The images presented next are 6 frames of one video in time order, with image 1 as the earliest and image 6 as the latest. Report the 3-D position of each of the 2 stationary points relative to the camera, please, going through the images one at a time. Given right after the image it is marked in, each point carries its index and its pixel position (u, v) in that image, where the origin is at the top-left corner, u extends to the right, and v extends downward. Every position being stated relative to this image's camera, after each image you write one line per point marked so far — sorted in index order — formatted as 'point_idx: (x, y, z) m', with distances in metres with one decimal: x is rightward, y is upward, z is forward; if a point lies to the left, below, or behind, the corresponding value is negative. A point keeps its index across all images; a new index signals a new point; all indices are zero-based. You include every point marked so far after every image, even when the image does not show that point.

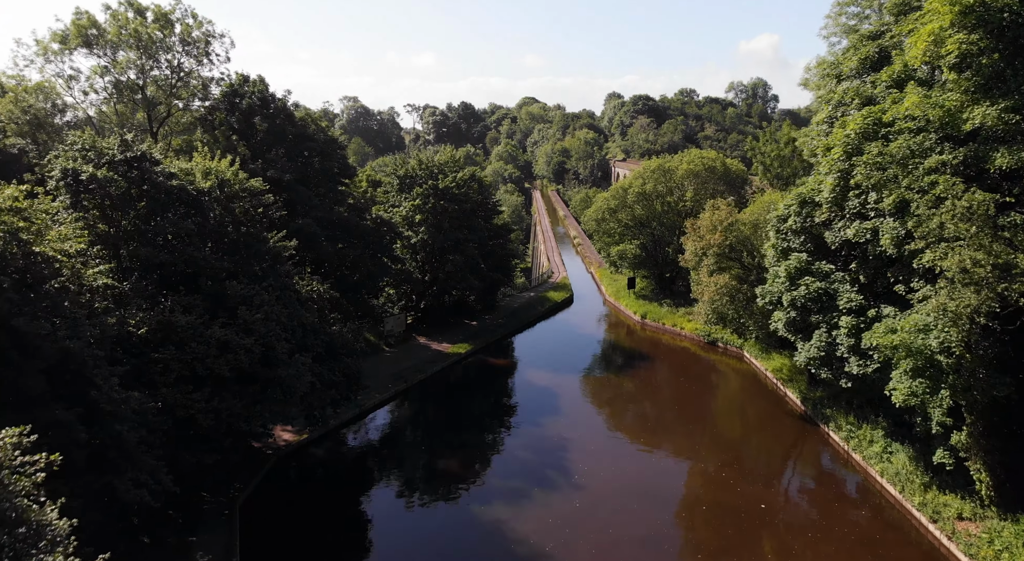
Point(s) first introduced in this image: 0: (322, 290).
0: (-5.7, -0.3, +19.9) m
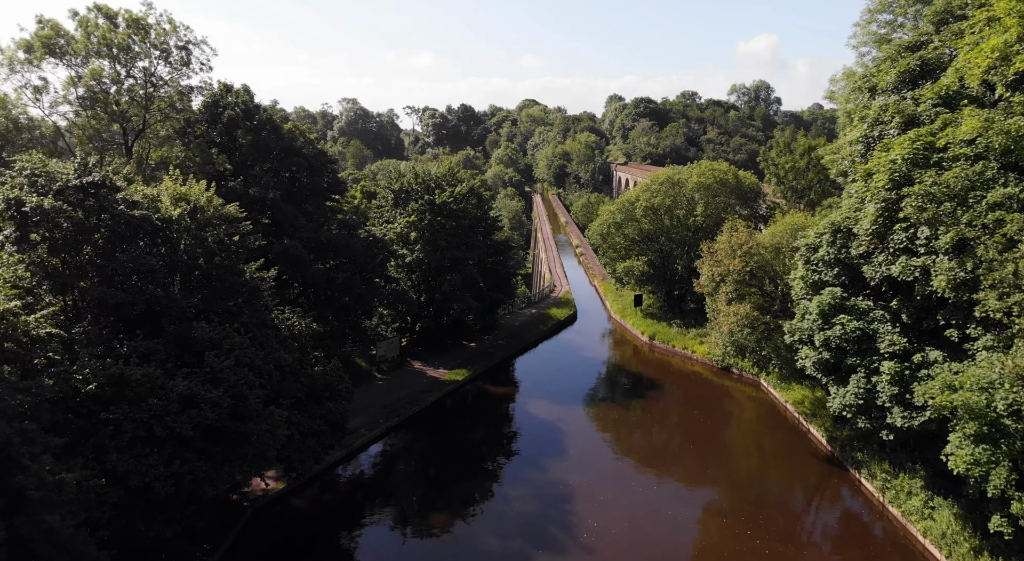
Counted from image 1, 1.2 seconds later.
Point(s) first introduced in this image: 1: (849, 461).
0: (-5.7, -1.2, +18.2) m
1: (+10.1, -5.4, +19.9) m
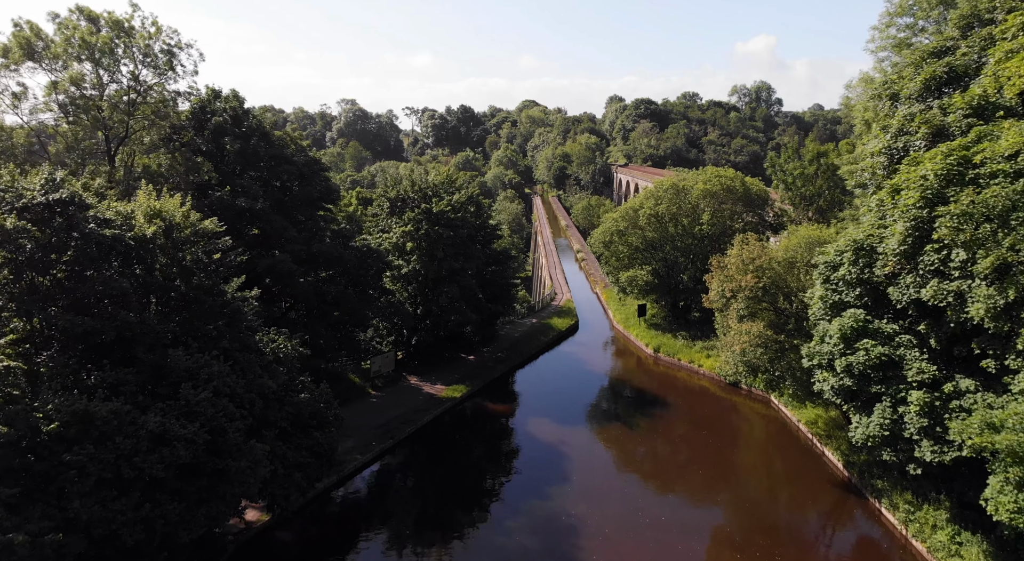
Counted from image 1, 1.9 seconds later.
0: (-5.7, -1.7, +17.1) m
1: (+10.1, -5.9, +18.8) m
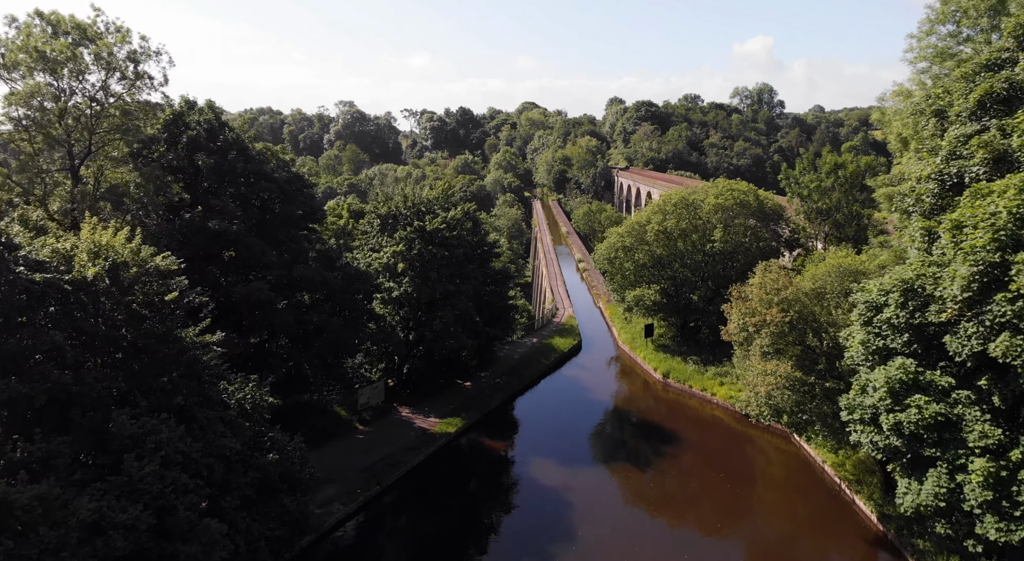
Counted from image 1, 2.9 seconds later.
0: (-5.7, -2.6, +15.2) m
1: (+10.1, -6.8, +16.9) m
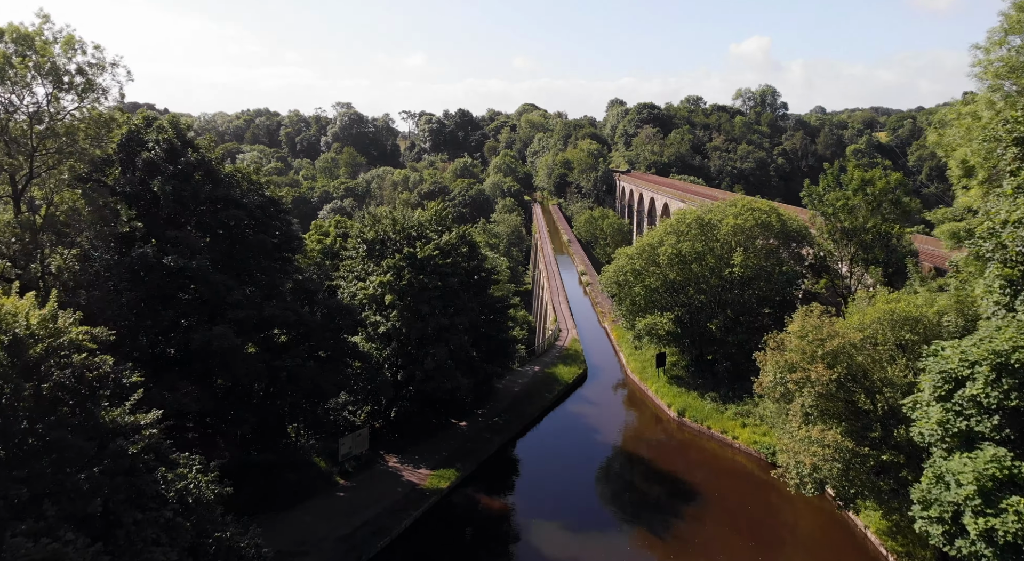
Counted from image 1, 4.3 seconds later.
0: (-5.7, -3.7, +12.7) m
1: (+10.1, -8.0, +14.4) m
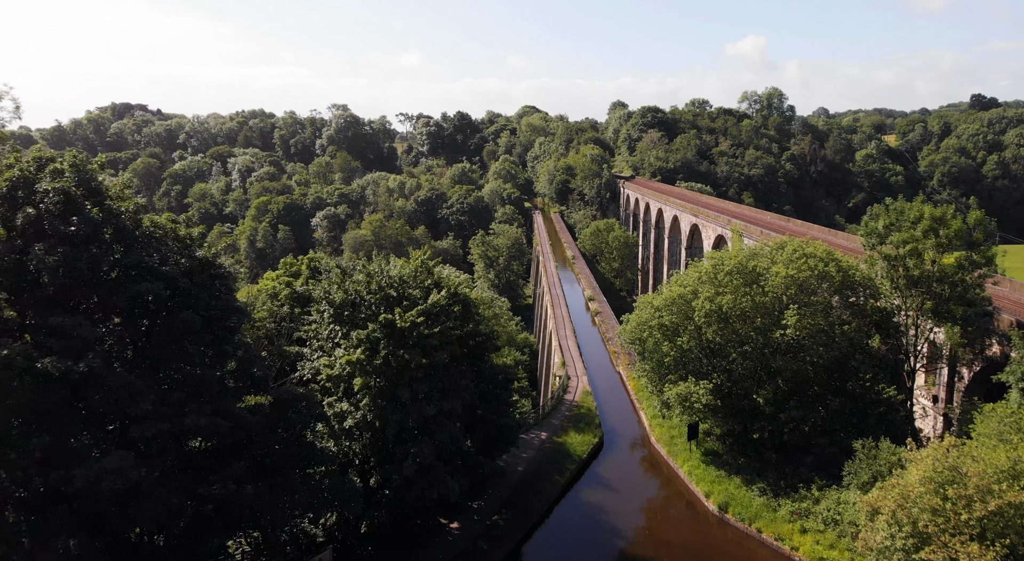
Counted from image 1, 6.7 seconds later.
0: (-5.5, -5.8, +7.9) m
1: (+10.2, -10.1, +9.6) m
